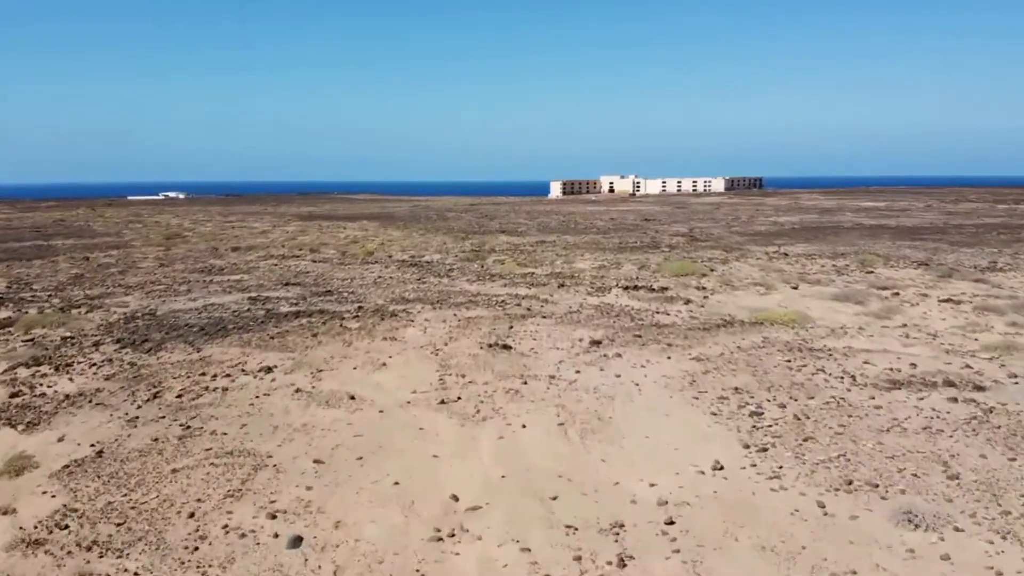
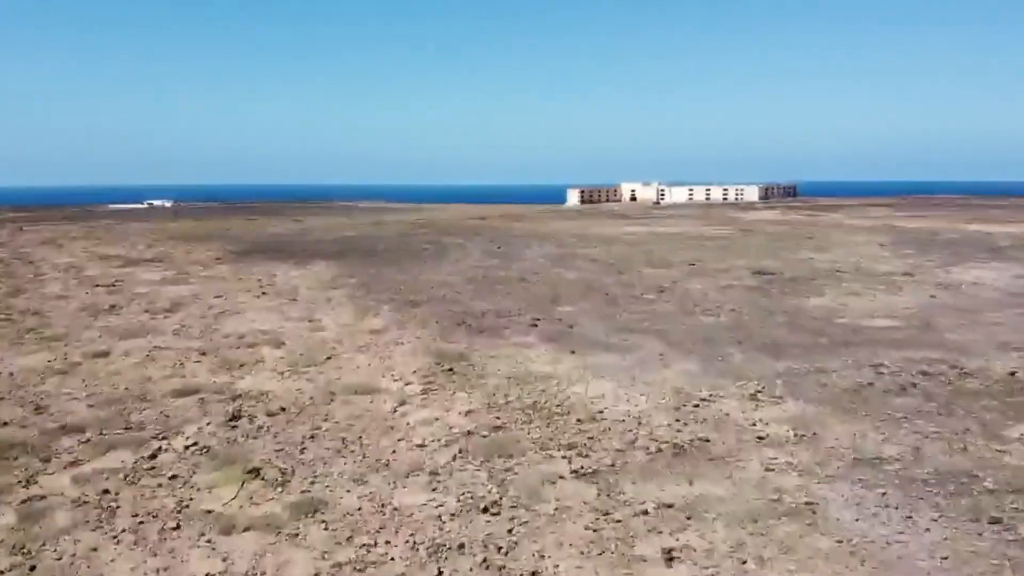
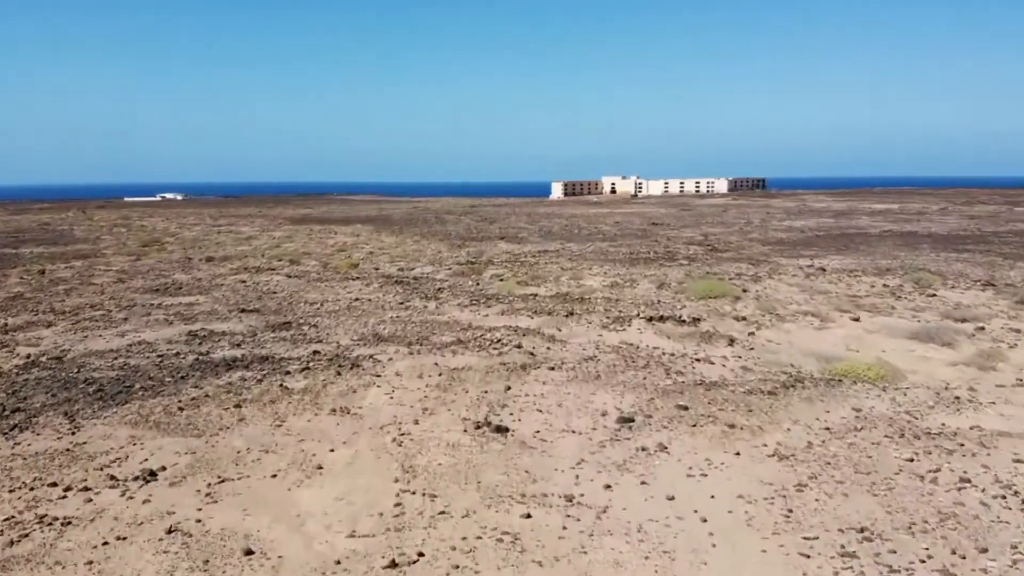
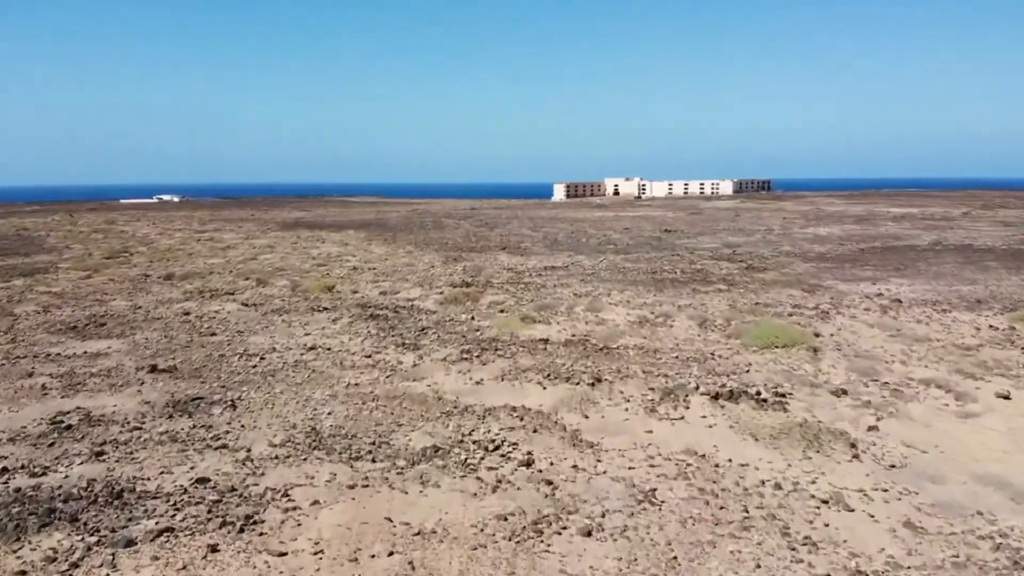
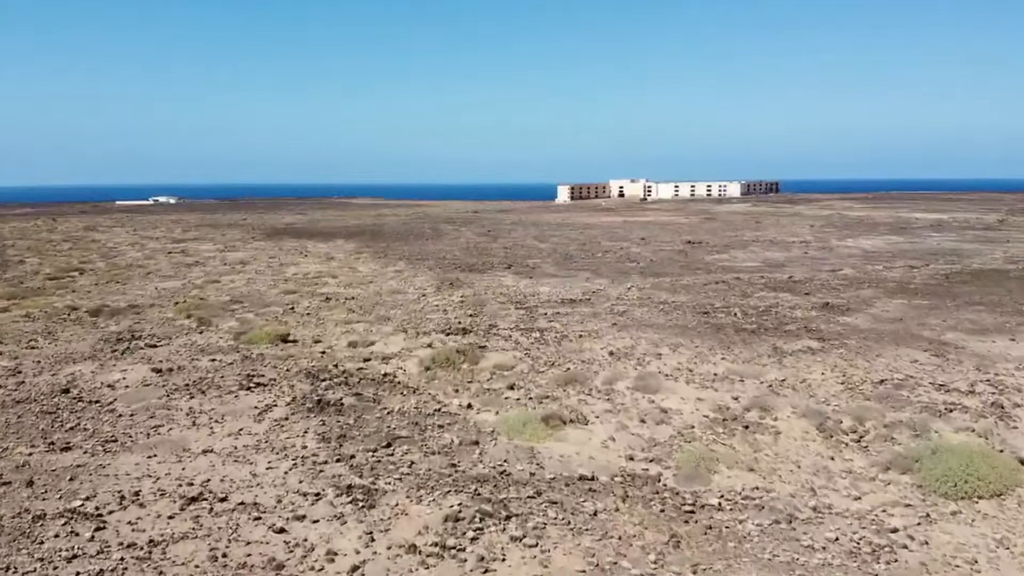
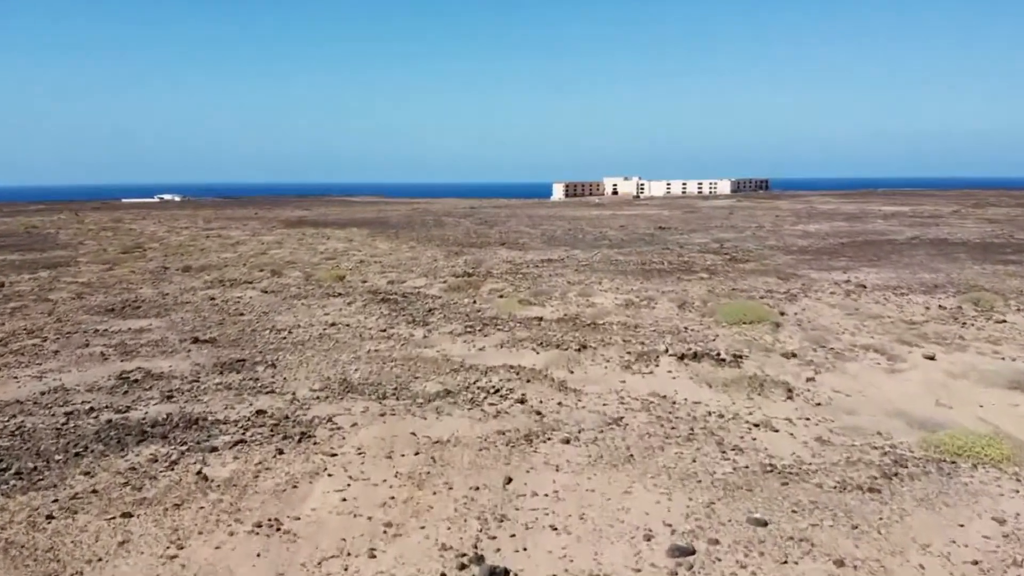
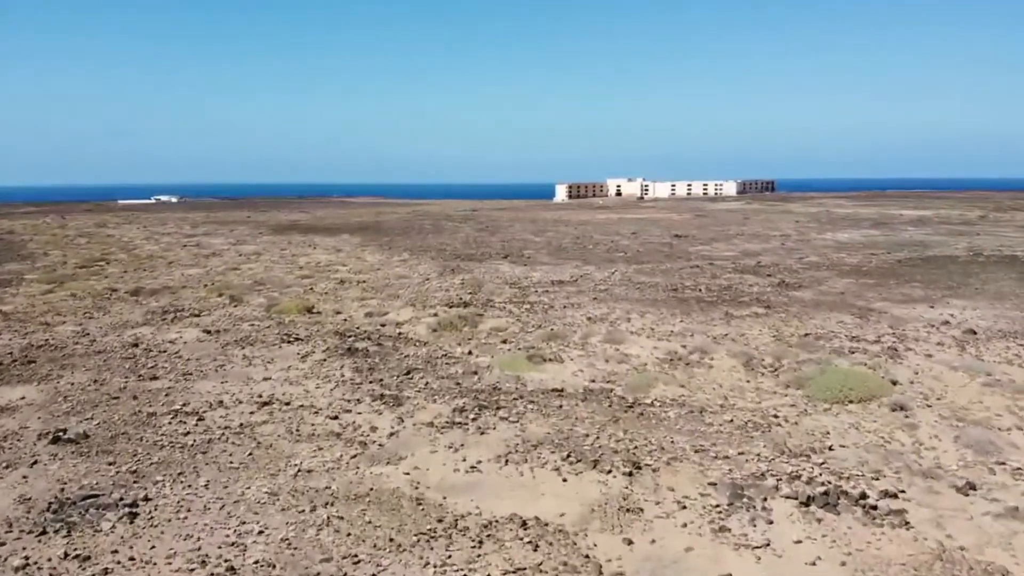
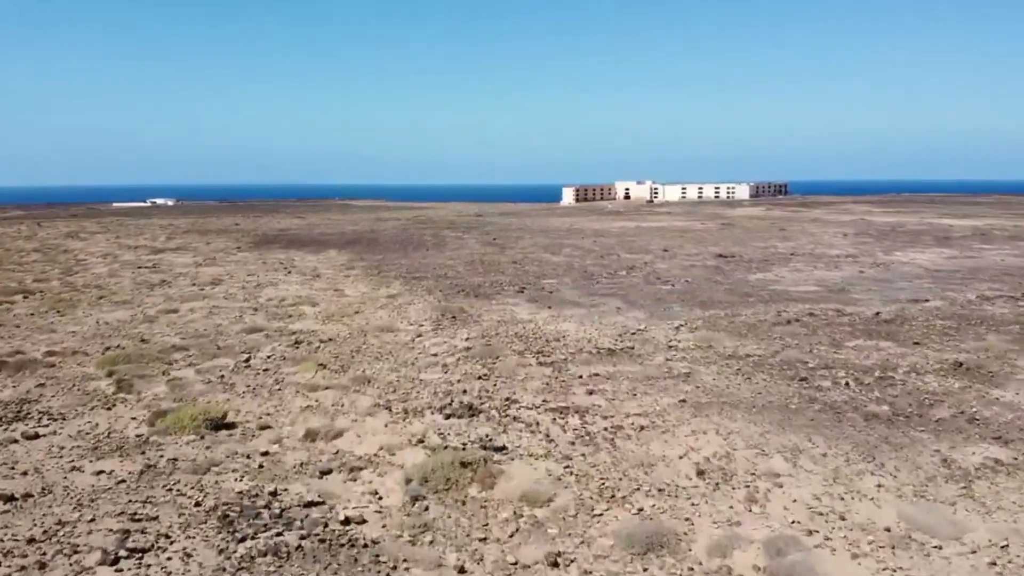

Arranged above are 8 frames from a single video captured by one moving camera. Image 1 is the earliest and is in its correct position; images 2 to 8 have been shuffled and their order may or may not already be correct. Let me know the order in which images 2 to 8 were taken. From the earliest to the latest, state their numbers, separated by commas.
3, 6, 4, 7, 5, 8, 2
